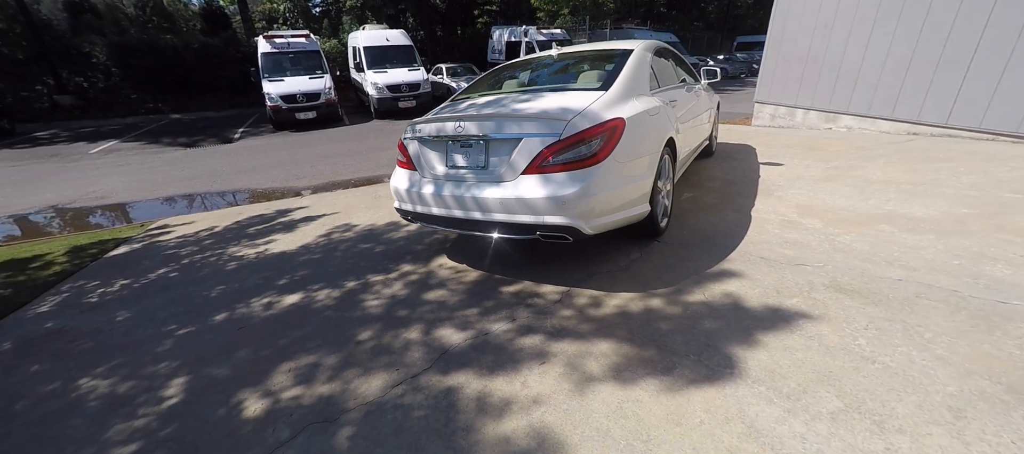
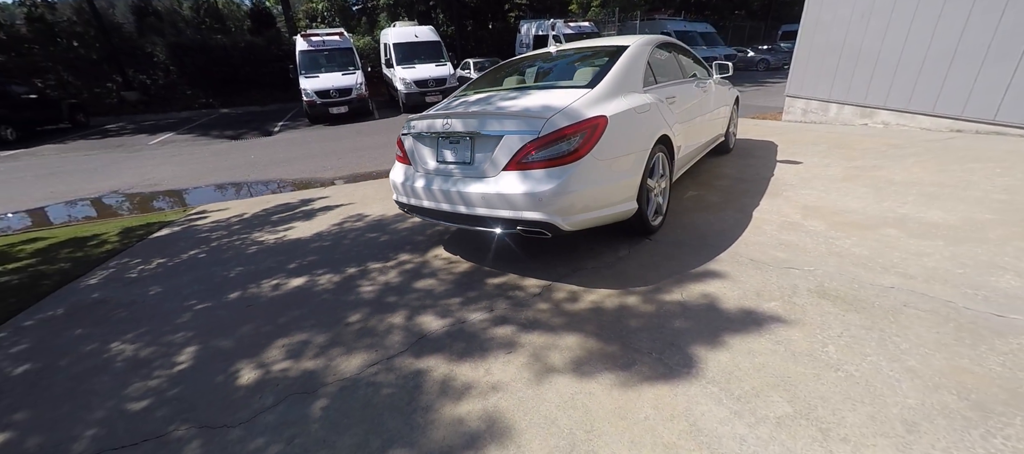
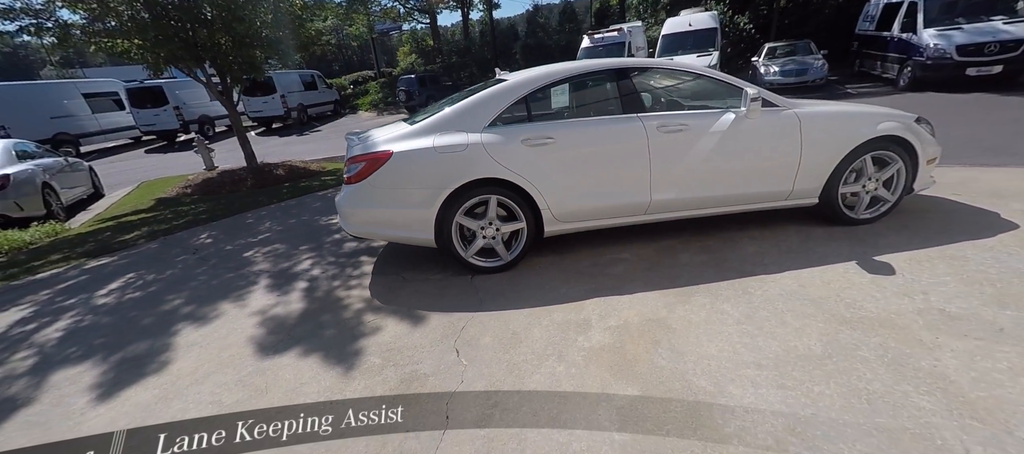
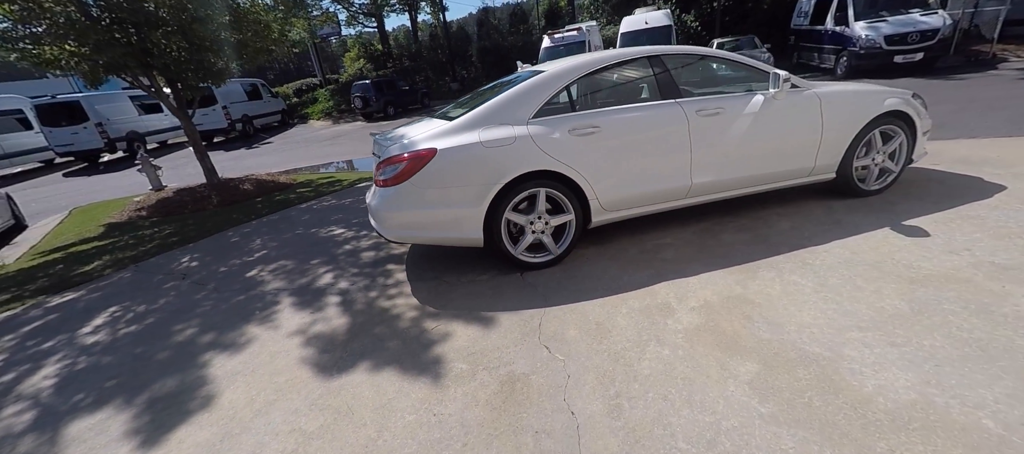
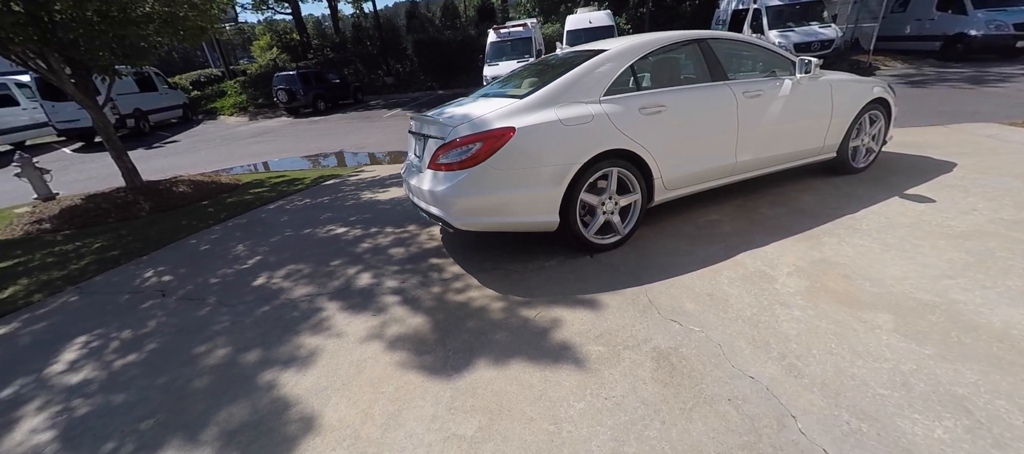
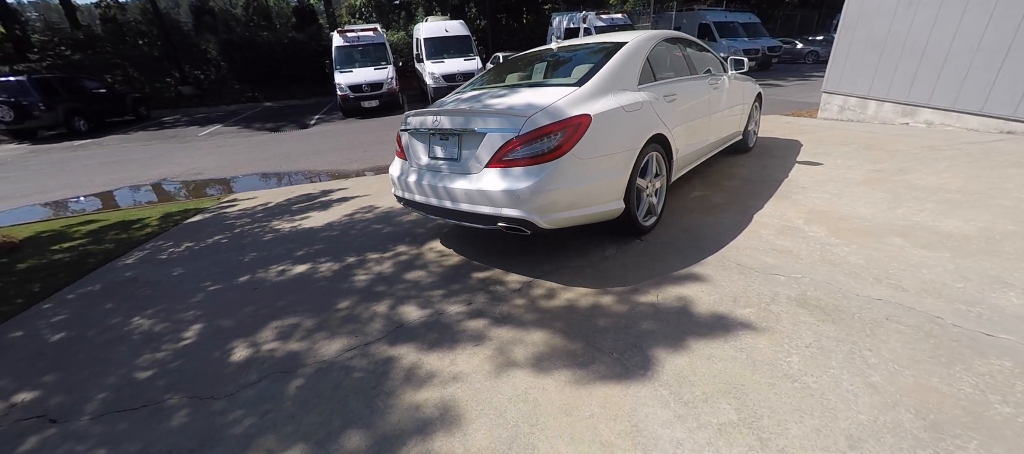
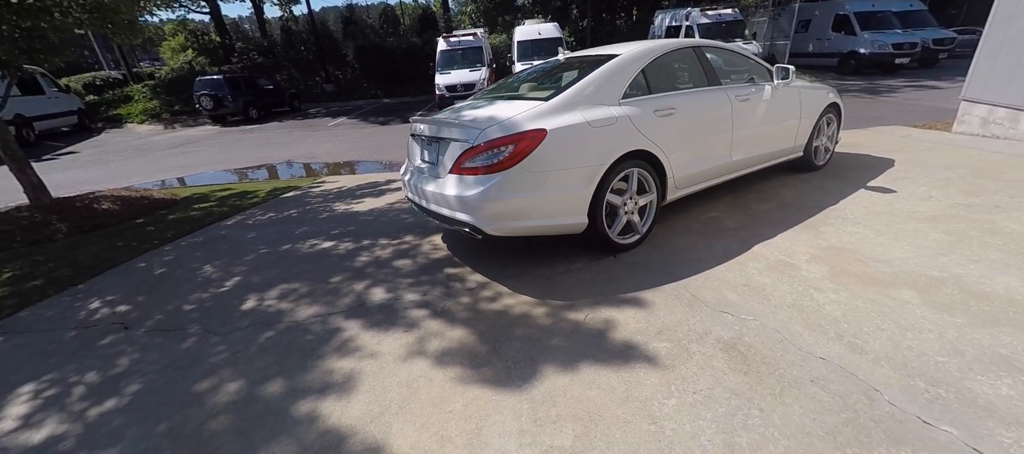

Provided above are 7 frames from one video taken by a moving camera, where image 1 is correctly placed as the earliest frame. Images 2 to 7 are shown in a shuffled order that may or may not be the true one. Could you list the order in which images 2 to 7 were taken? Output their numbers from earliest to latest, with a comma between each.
2, 6, 7, 5, 4, 3
